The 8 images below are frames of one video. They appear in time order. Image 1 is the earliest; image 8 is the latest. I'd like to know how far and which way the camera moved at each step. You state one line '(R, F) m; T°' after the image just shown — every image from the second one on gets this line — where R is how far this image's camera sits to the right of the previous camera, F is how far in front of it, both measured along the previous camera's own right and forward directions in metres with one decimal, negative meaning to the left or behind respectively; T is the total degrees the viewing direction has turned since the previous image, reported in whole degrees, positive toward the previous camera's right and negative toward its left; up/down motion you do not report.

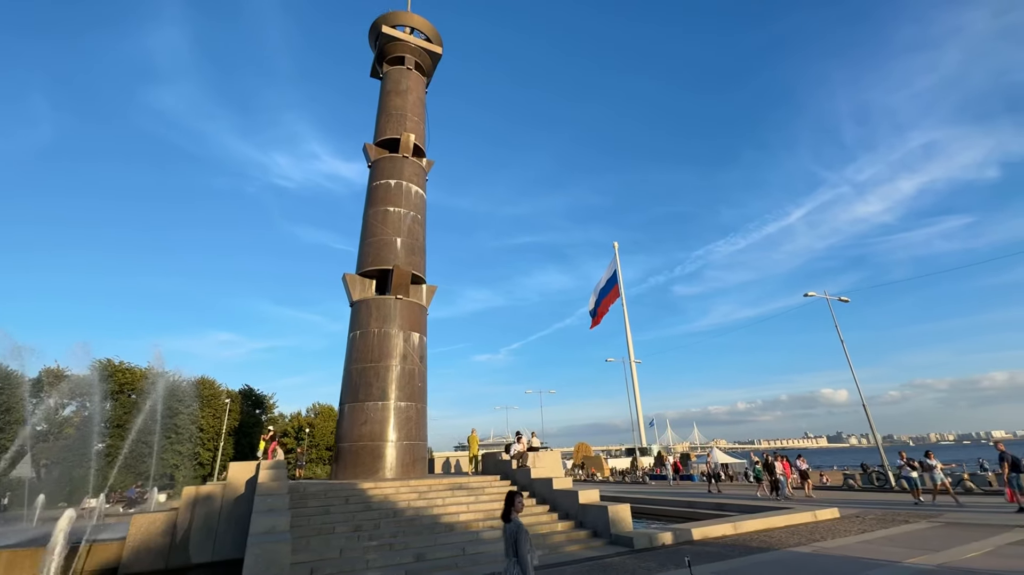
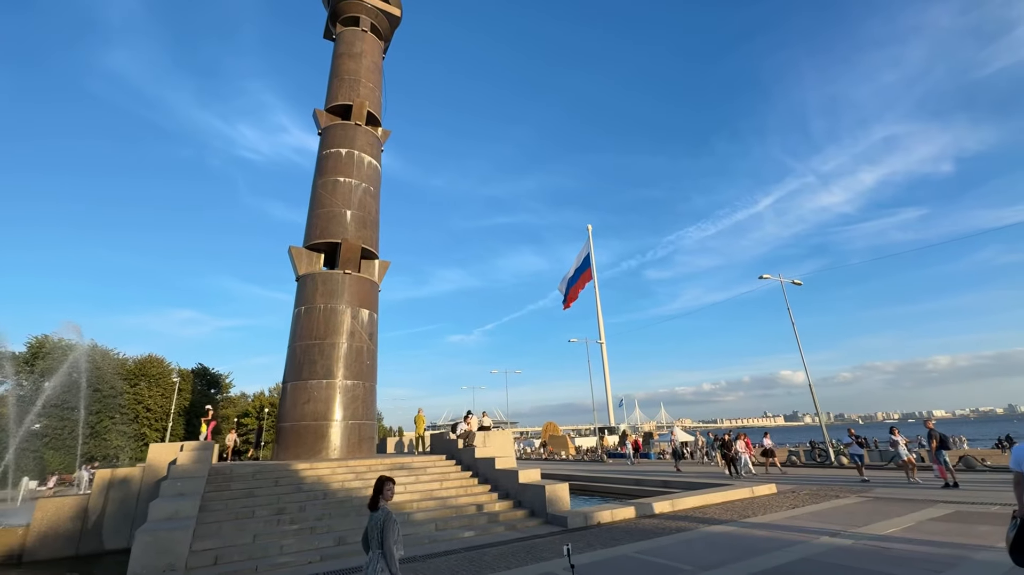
(+0.8, +0.5) m; +3°
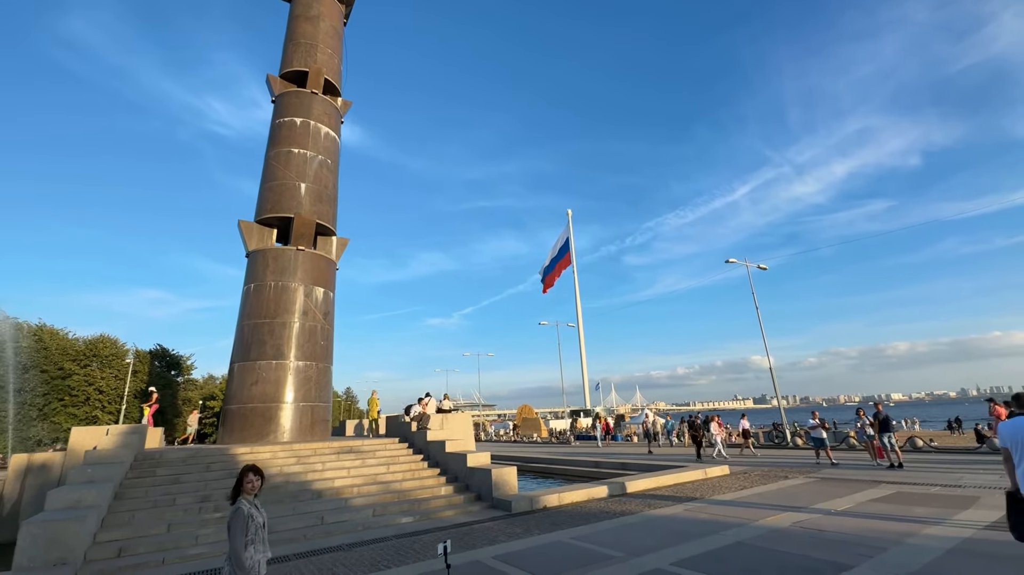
(+0.7, +0.5) m; +3°
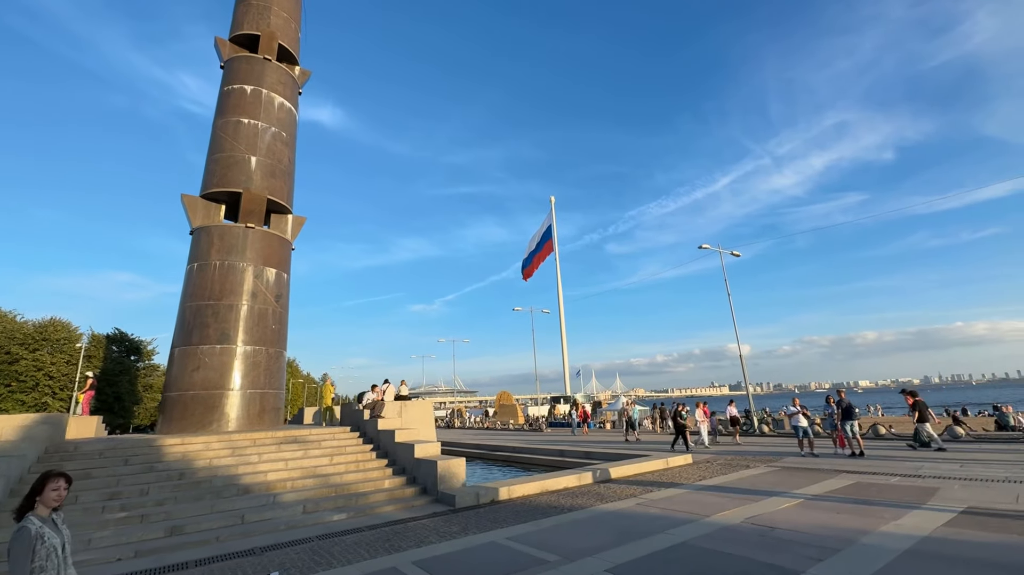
(+0.7, +0.7) m; +2°
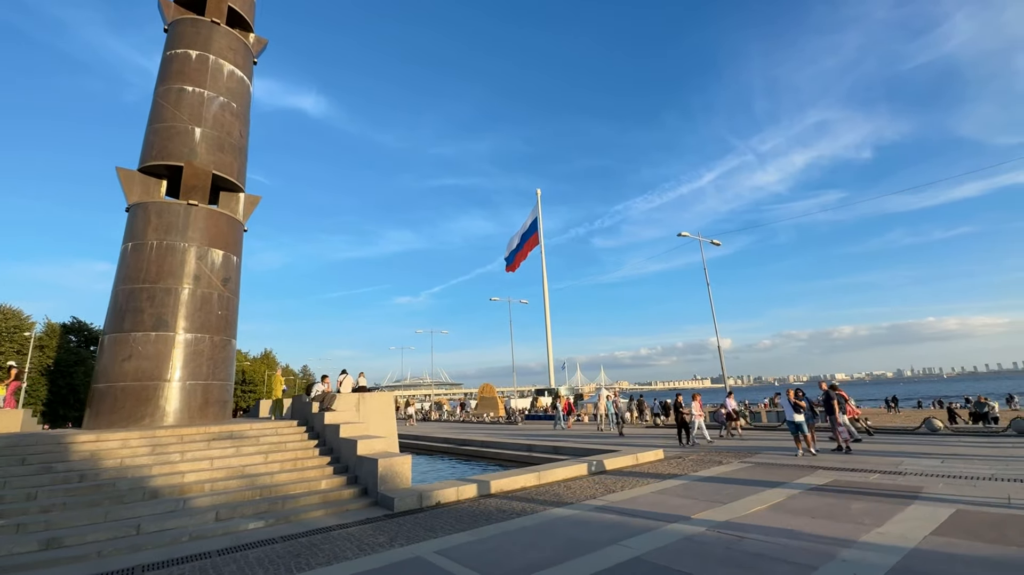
(+0.6, +0.9) m; +2°
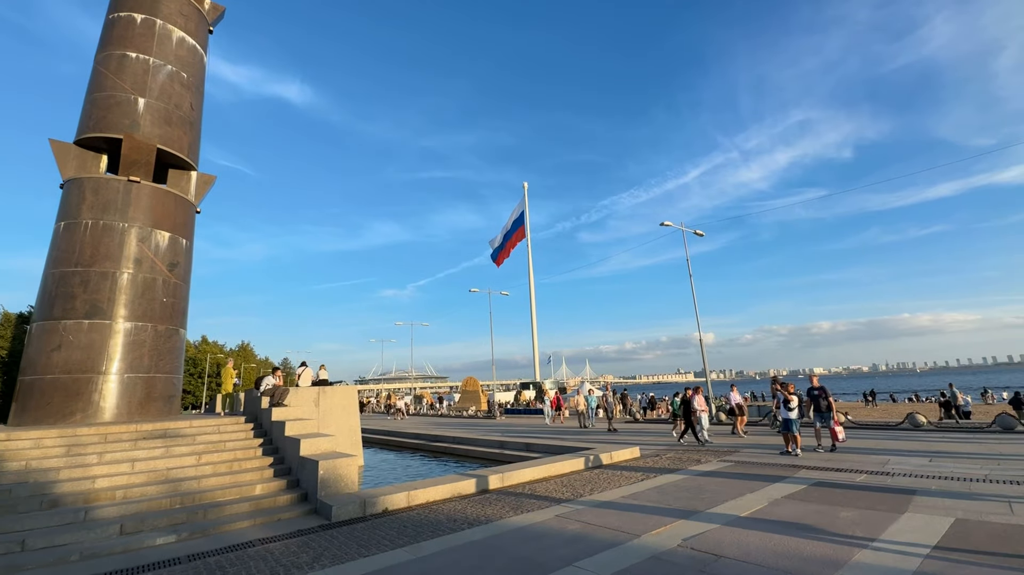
(+0.5, +0.8) m; +2°
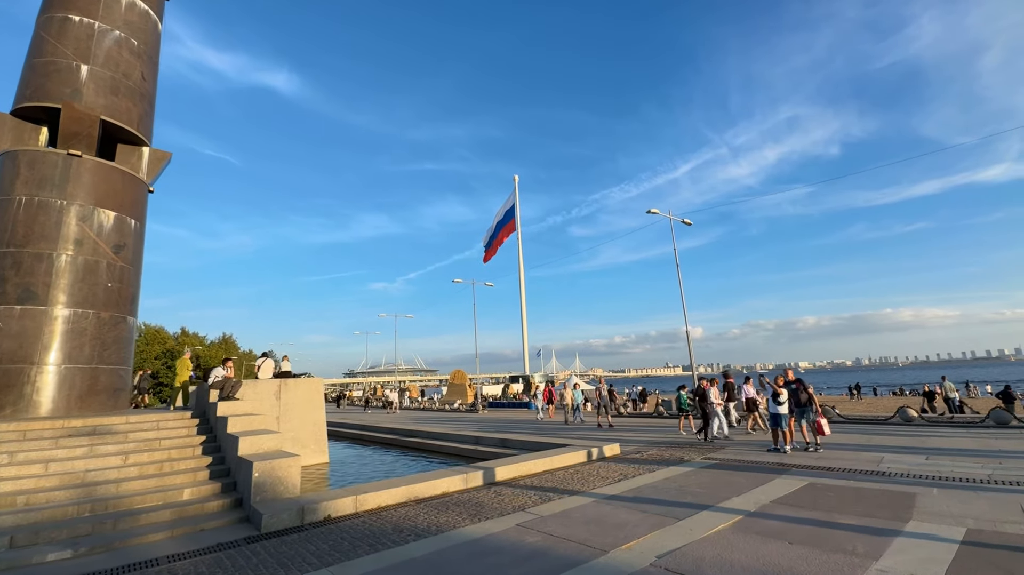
(+0.4, +0.8) m; +1°
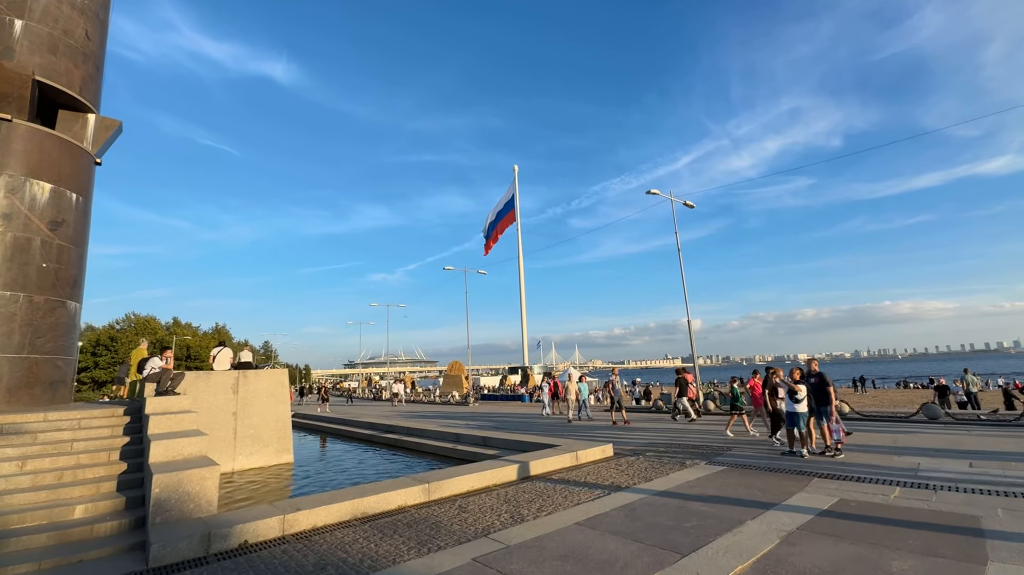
(+0.4, +1.2) m; 0°
